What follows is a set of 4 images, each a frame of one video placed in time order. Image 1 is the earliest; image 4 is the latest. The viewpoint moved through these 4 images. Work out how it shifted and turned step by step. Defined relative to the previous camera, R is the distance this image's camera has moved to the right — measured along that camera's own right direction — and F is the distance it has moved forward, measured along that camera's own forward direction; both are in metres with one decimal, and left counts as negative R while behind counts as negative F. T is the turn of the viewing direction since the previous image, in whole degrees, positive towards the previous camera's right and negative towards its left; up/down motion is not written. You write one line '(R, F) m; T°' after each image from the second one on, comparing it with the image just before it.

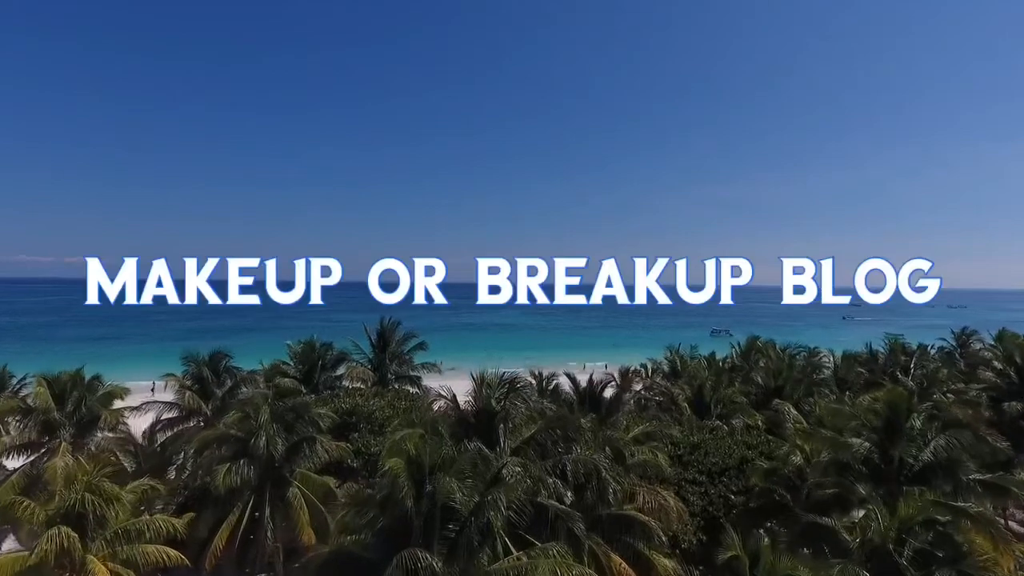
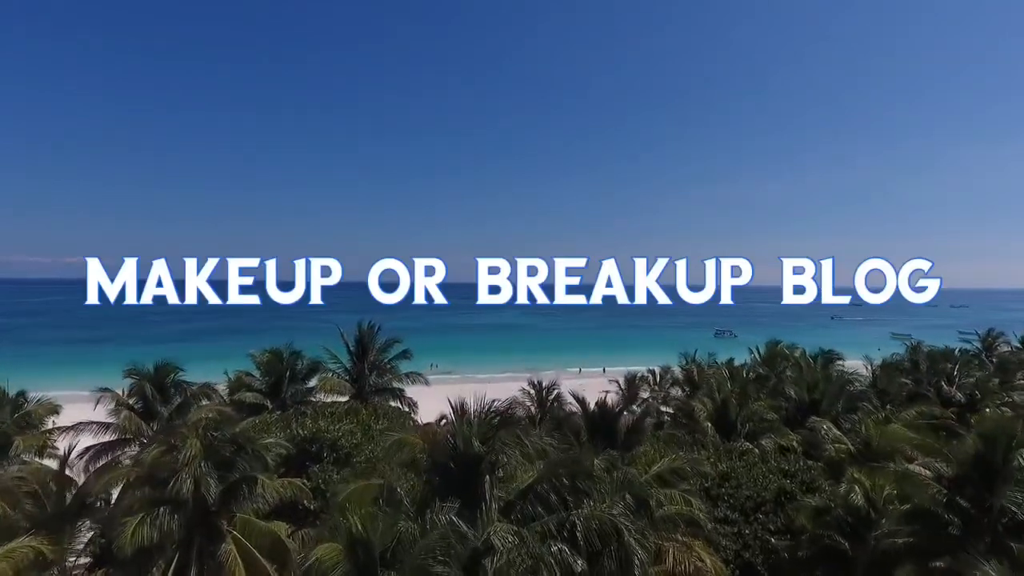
(+0.1, +2.6) m; 0°
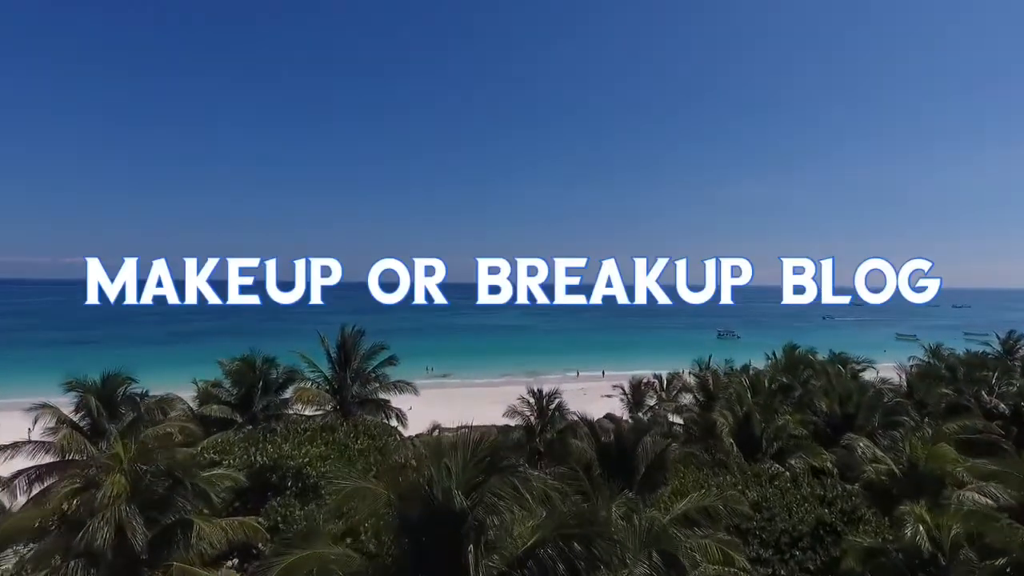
(+0.1, +1.8) m; 0°
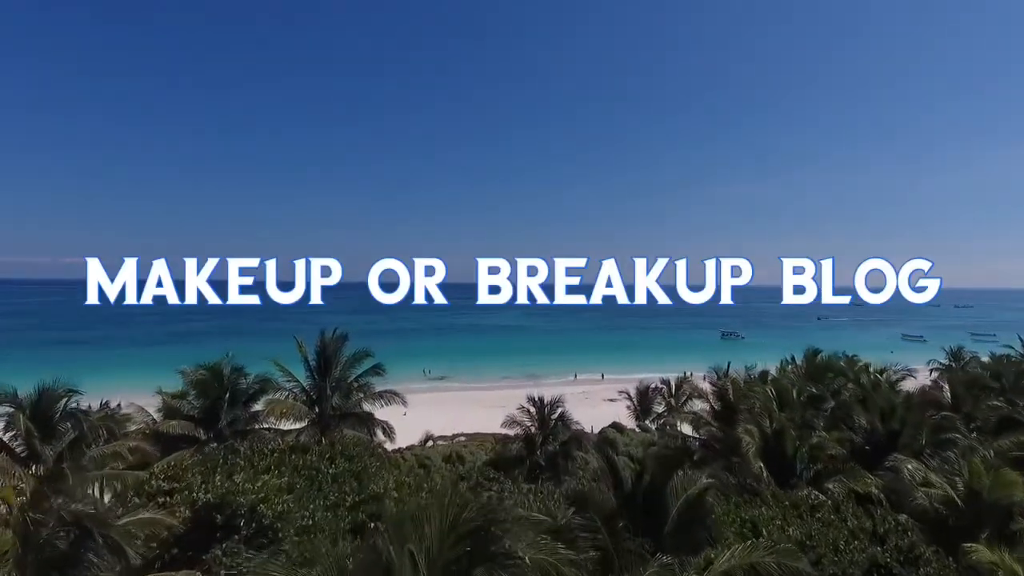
(0.0, +1.8) m; 0°
